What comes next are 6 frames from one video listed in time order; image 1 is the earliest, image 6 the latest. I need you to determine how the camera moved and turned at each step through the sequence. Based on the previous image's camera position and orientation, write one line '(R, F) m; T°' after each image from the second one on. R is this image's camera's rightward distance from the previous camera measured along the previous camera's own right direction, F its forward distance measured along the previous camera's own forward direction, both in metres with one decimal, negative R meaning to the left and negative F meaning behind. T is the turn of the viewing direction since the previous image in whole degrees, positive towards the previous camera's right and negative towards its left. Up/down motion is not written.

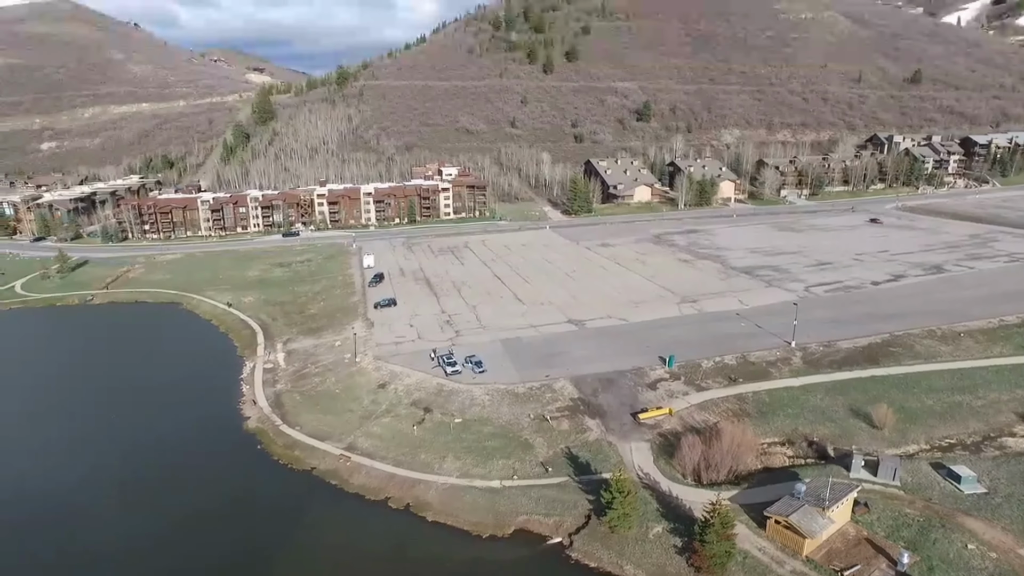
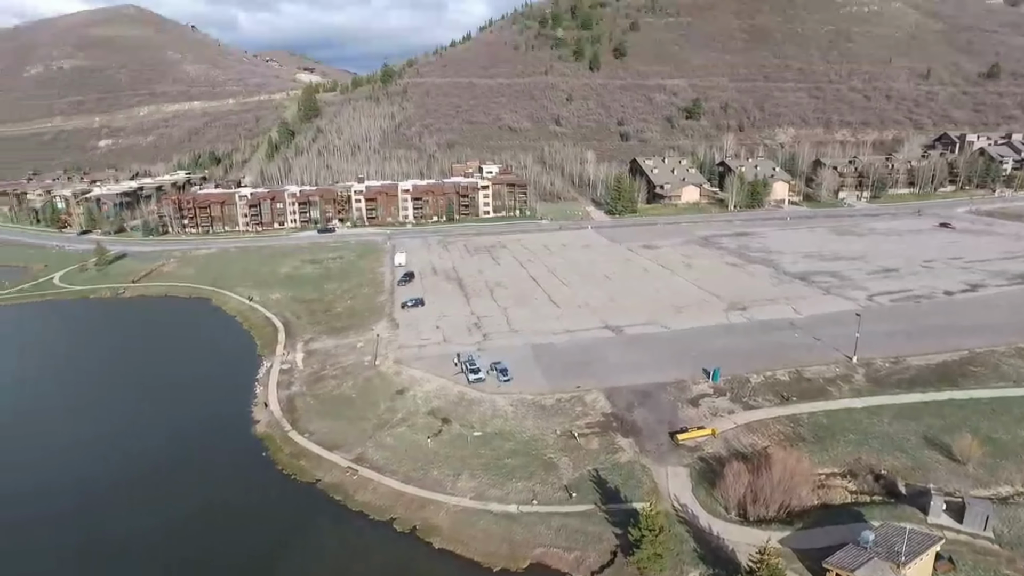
(+0.7, +2.5) m; -4°
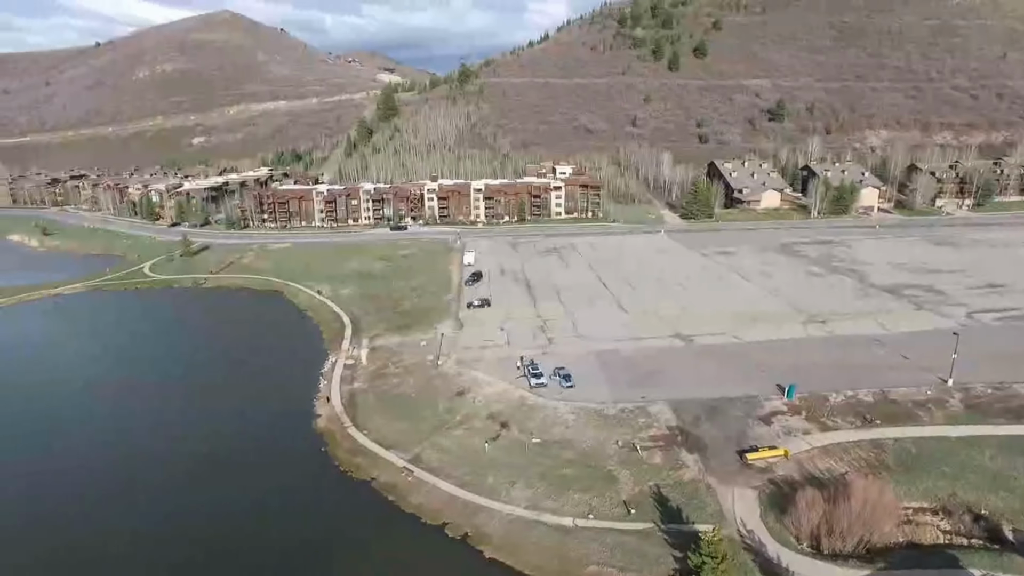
(+0.2, +0.7) m; -6°
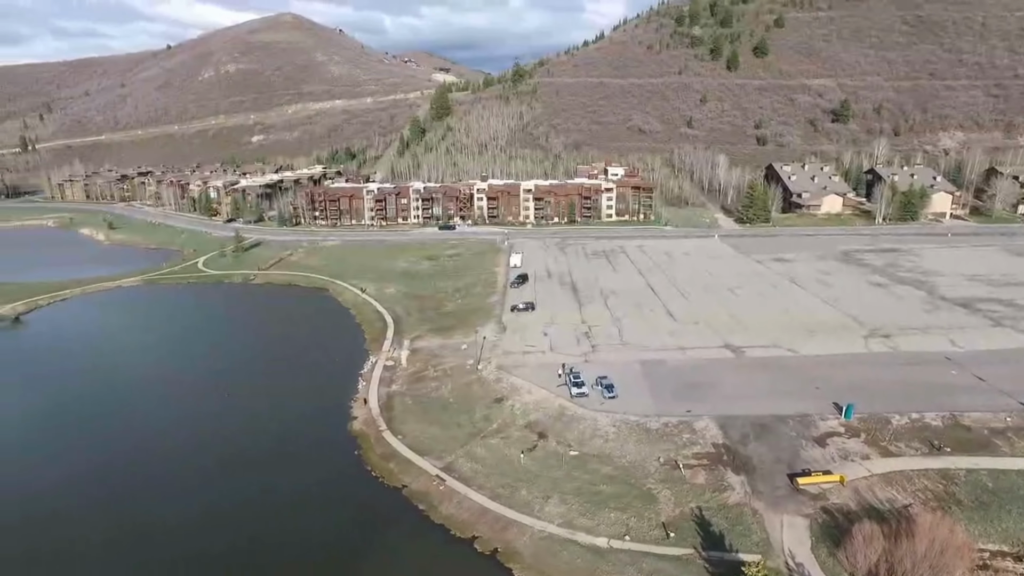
(+0.4, +0.9) m; -4°
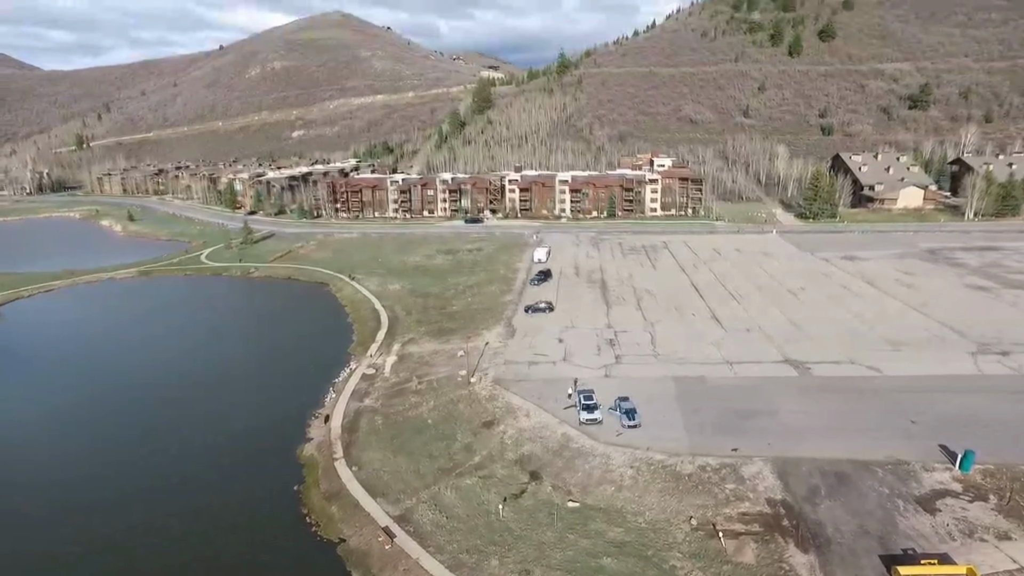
(+1.8, +6.3) m; -4°
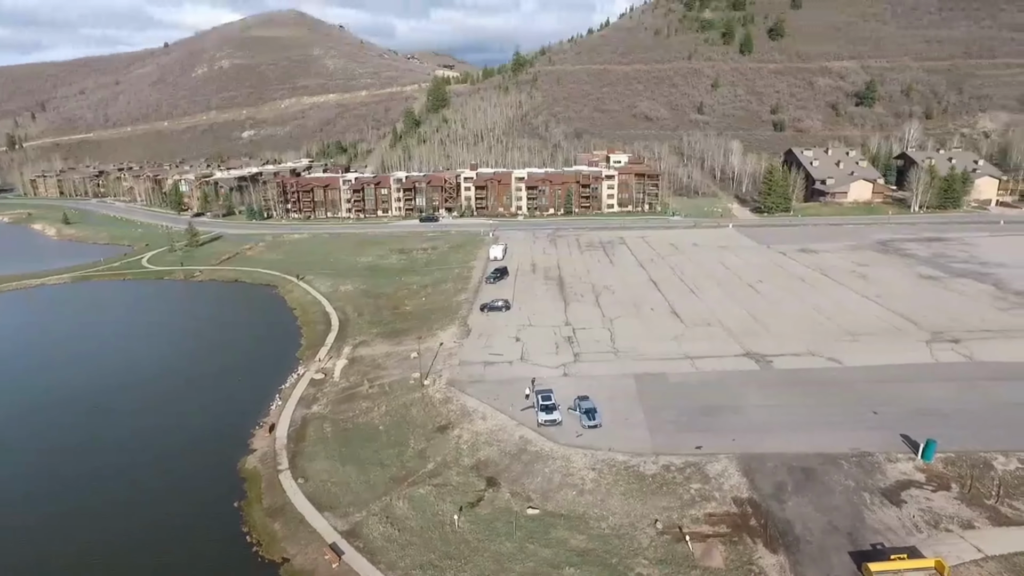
(+0.2, +1.0) m; +3°
